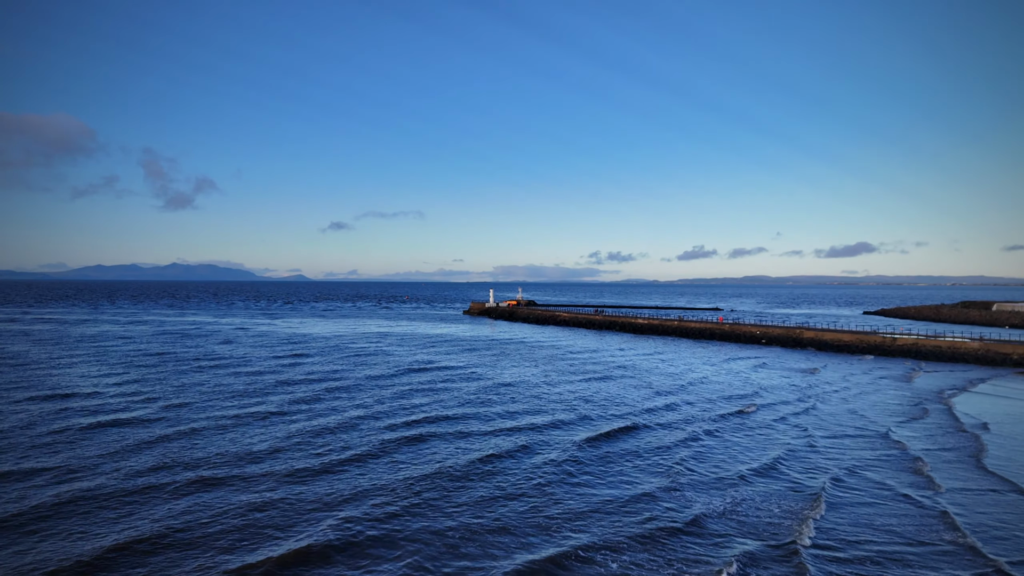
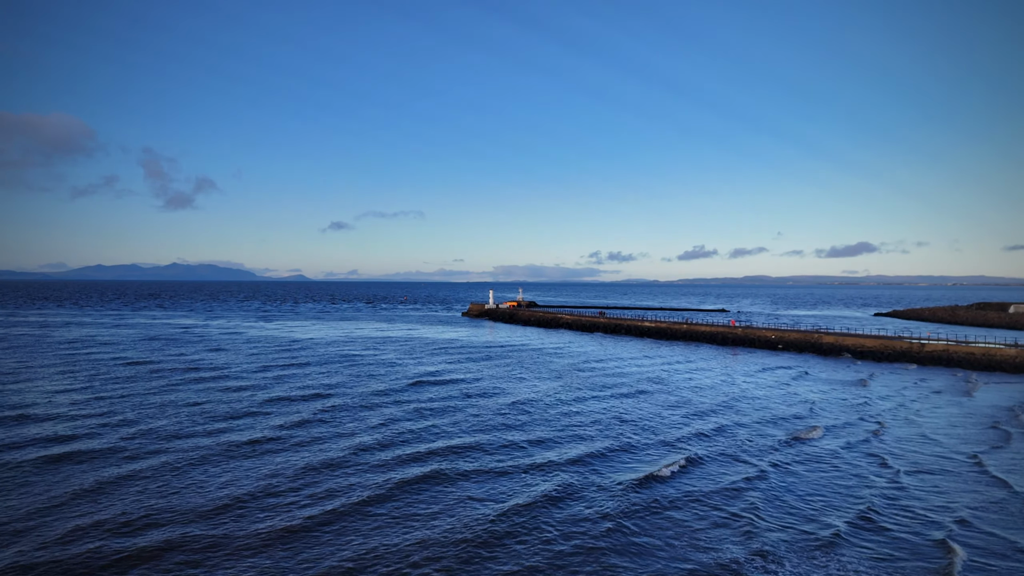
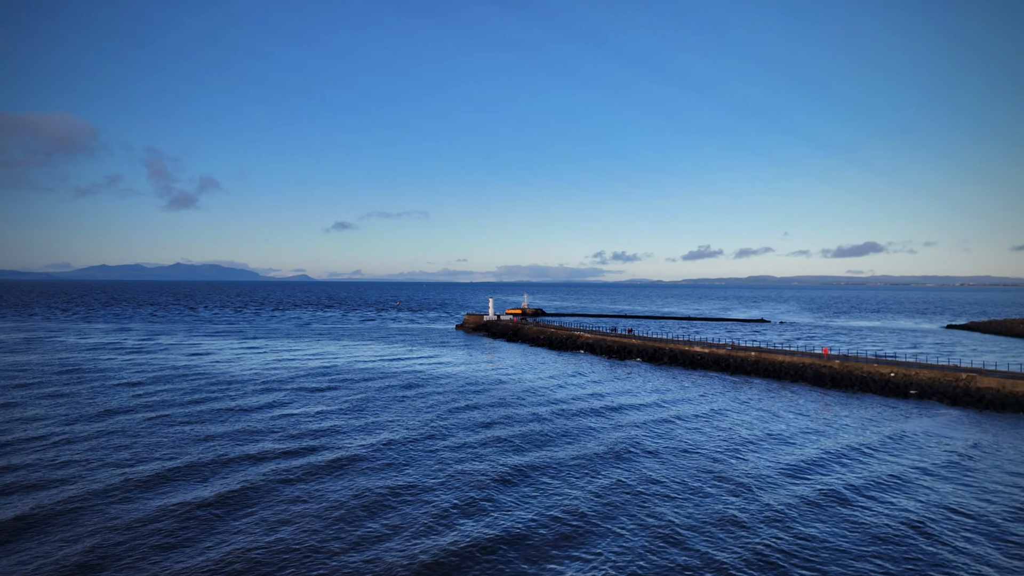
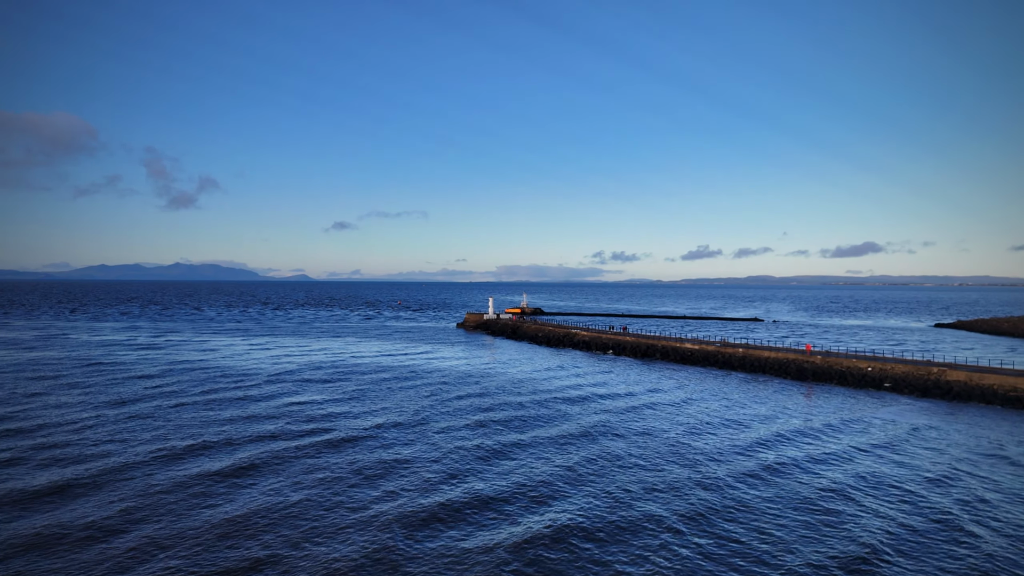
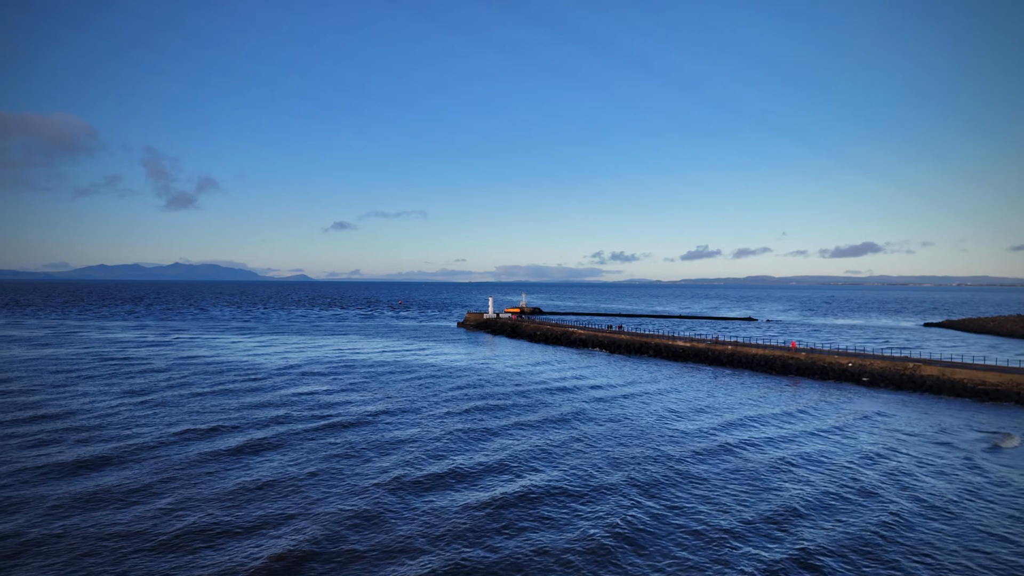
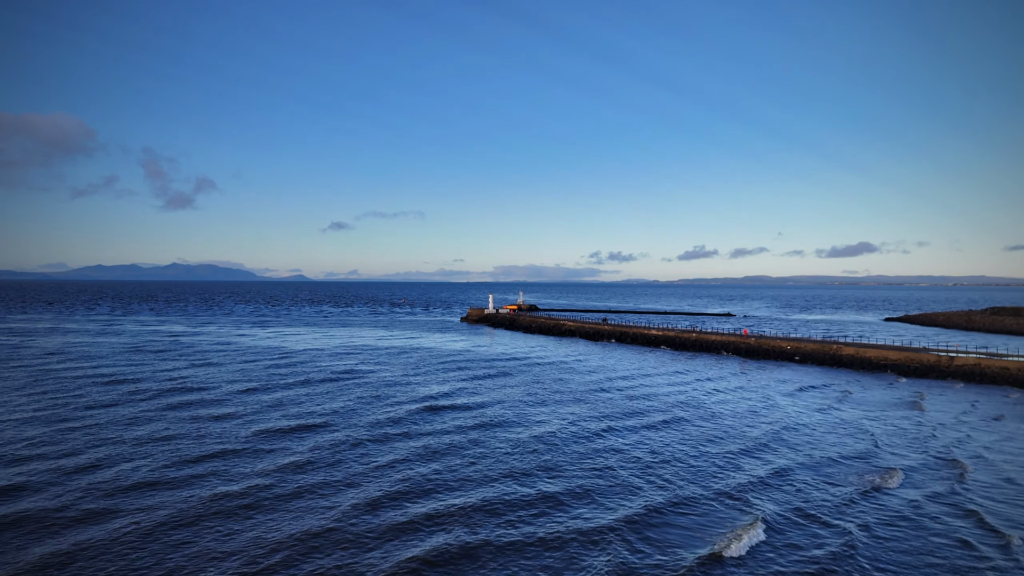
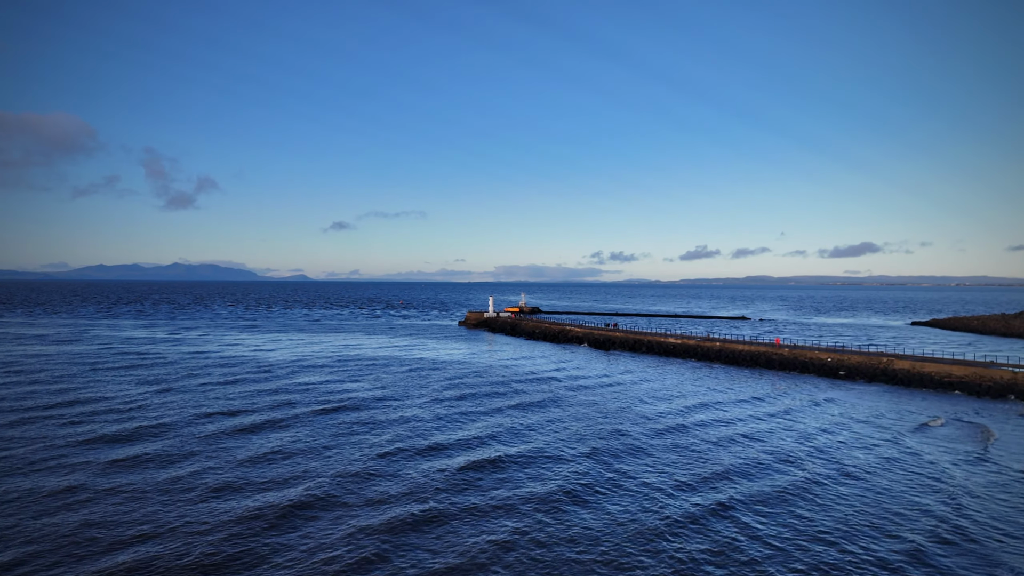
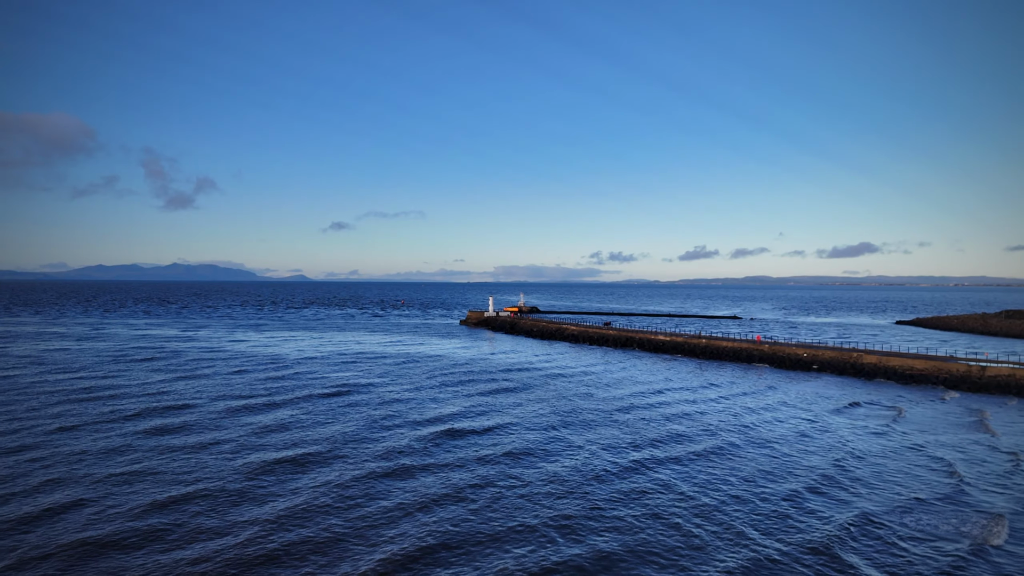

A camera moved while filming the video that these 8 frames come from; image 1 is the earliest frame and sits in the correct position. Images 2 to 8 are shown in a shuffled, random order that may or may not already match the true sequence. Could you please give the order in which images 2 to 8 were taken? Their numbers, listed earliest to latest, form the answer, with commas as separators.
2, 6, 8, 7, 5, 4, 3
